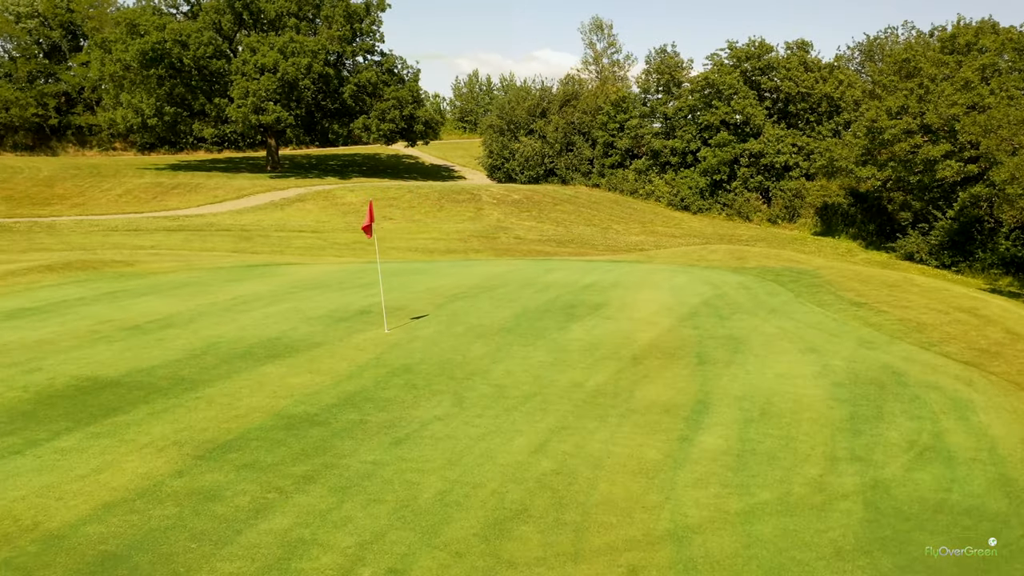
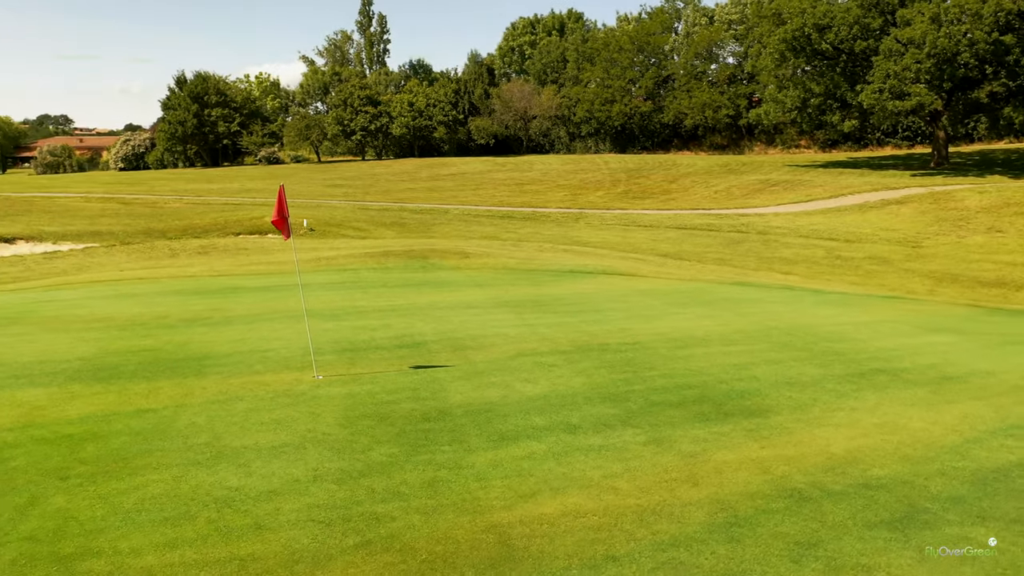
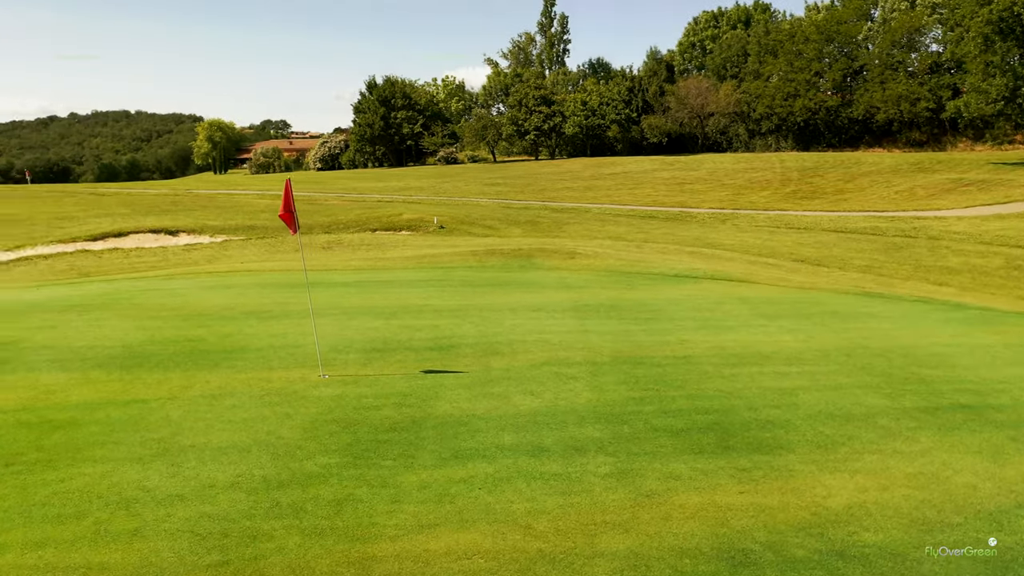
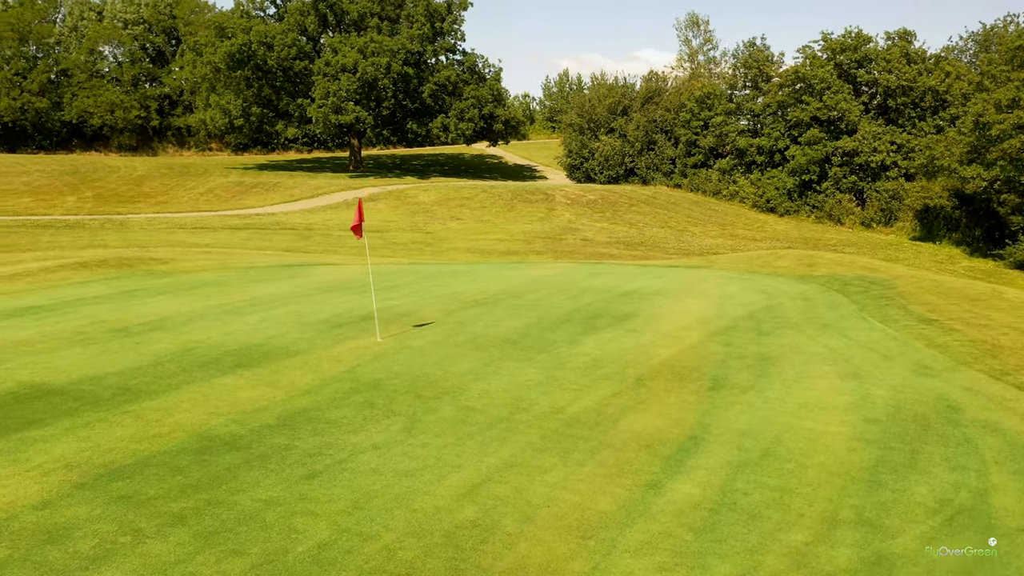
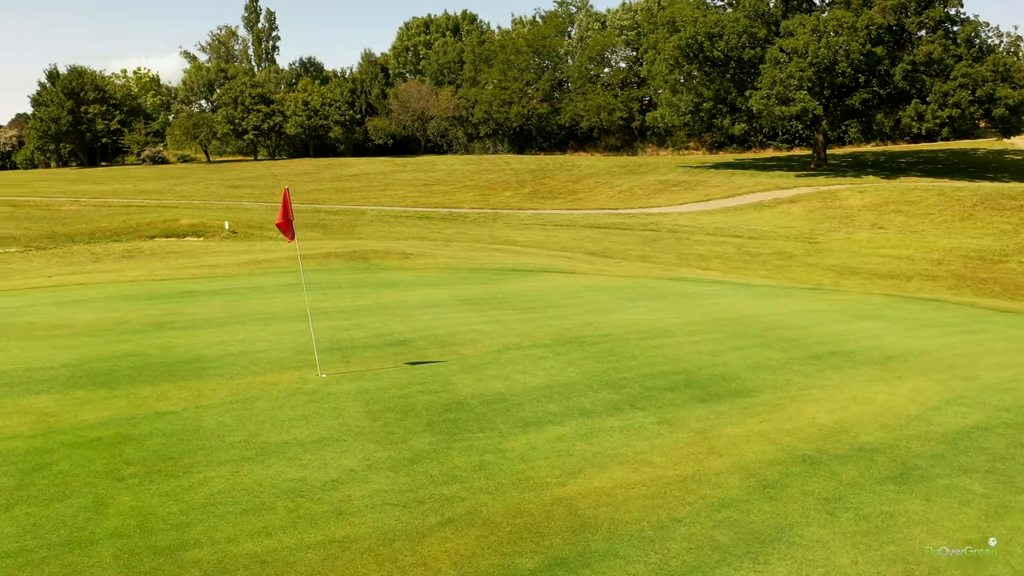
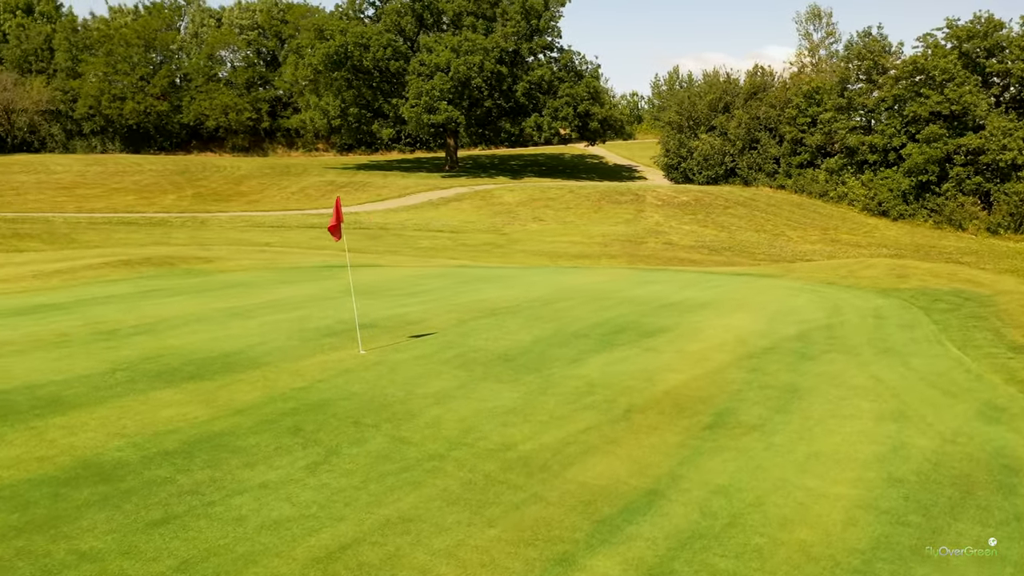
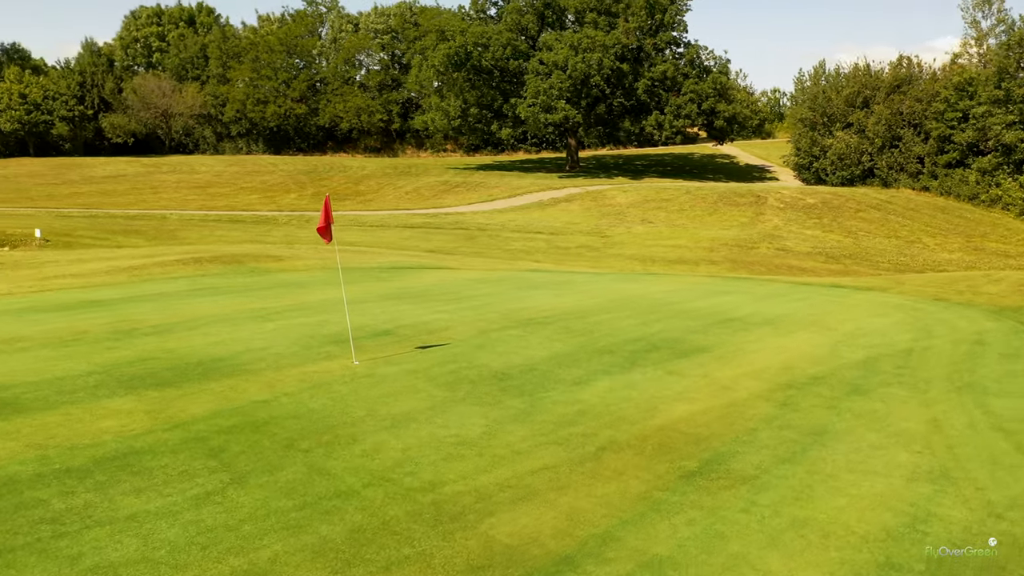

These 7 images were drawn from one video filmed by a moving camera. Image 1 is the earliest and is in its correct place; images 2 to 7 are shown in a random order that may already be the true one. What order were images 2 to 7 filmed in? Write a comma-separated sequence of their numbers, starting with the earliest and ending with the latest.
4, 6, 7, 5, 2, 3
